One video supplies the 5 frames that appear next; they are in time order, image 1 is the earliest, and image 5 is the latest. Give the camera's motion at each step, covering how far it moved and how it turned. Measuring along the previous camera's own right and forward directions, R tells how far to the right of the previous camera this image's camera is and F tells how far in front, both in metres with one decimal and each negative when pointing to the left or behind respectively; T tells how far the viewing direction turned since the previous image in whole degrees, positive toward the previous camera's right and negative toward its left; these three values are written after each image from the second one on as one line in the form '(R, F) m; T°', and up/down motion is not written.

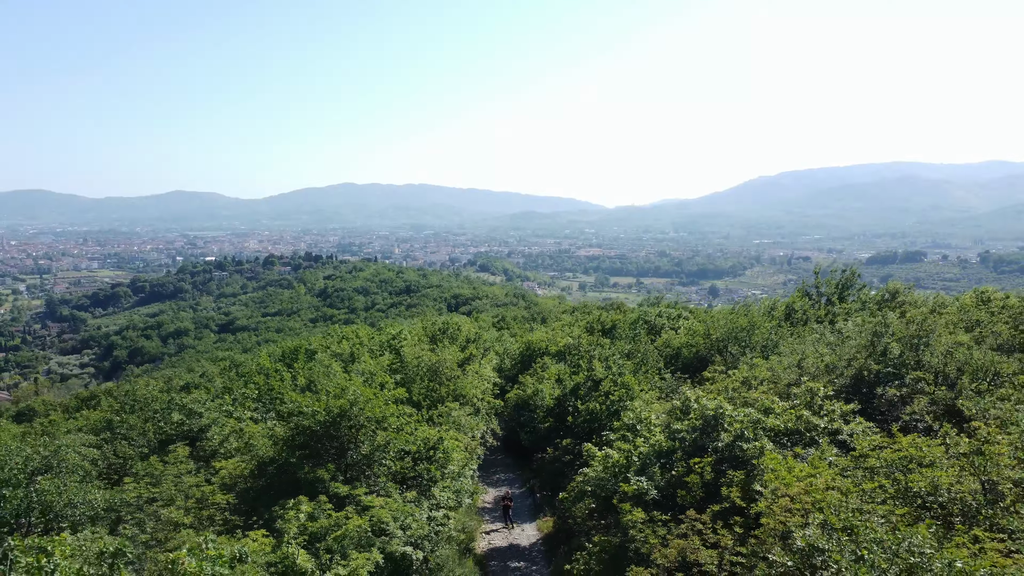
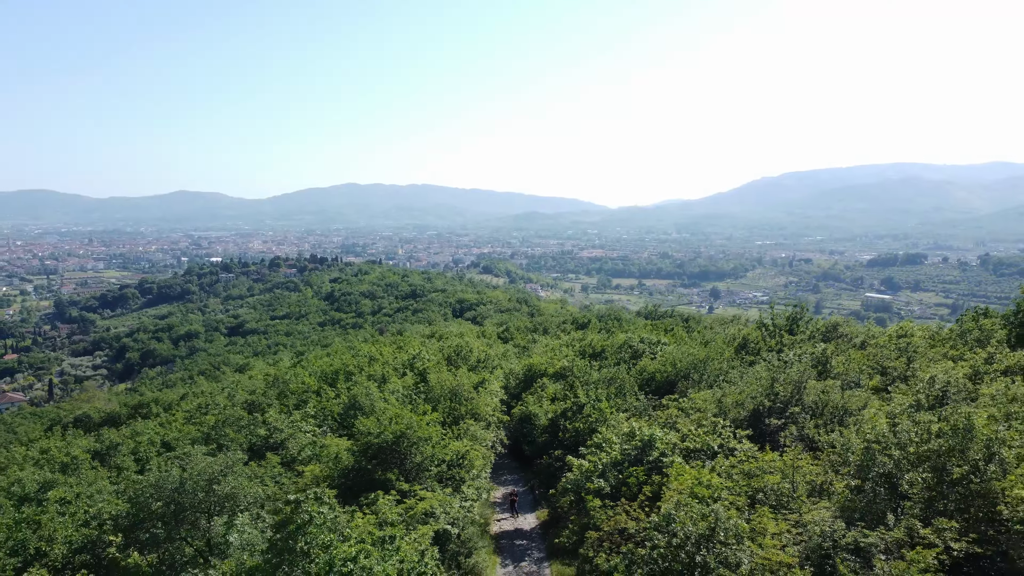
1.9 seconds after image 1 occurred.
(0.0, -3.4) m; 0°
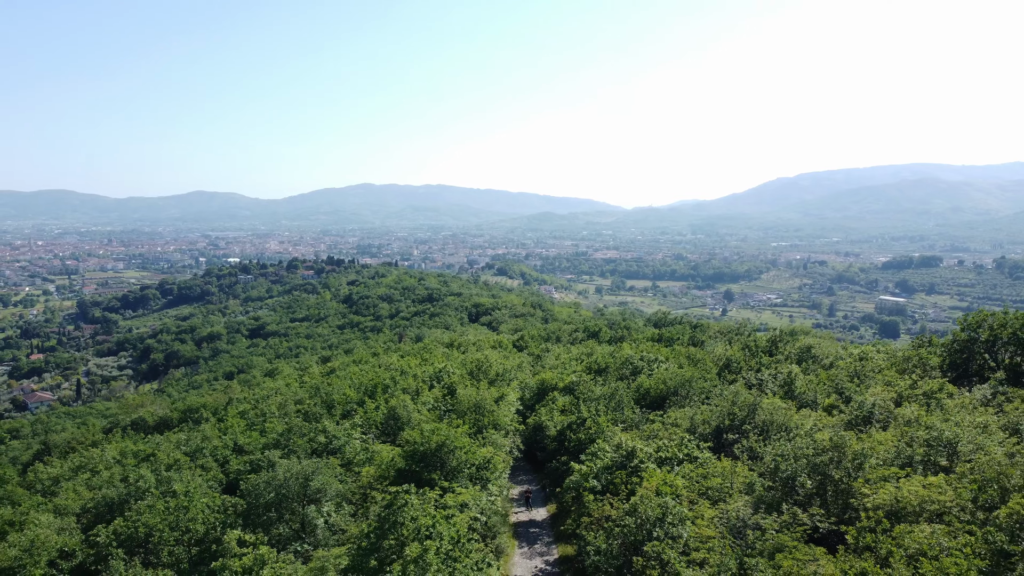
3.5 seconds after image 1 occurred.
(0.0, -3.1) m; -2°
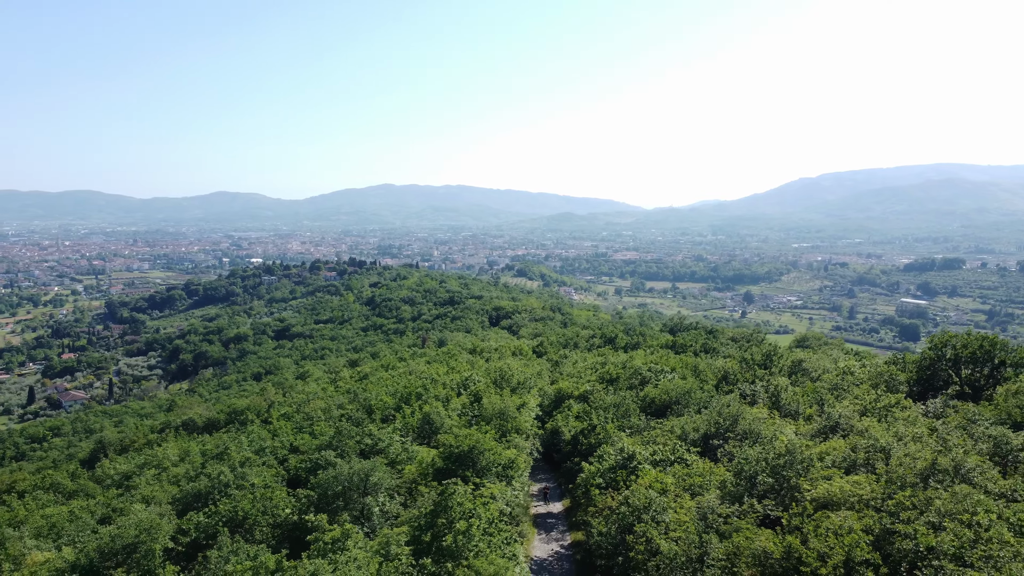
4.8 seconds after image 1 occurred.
(0.0, -2.8) m; -2°
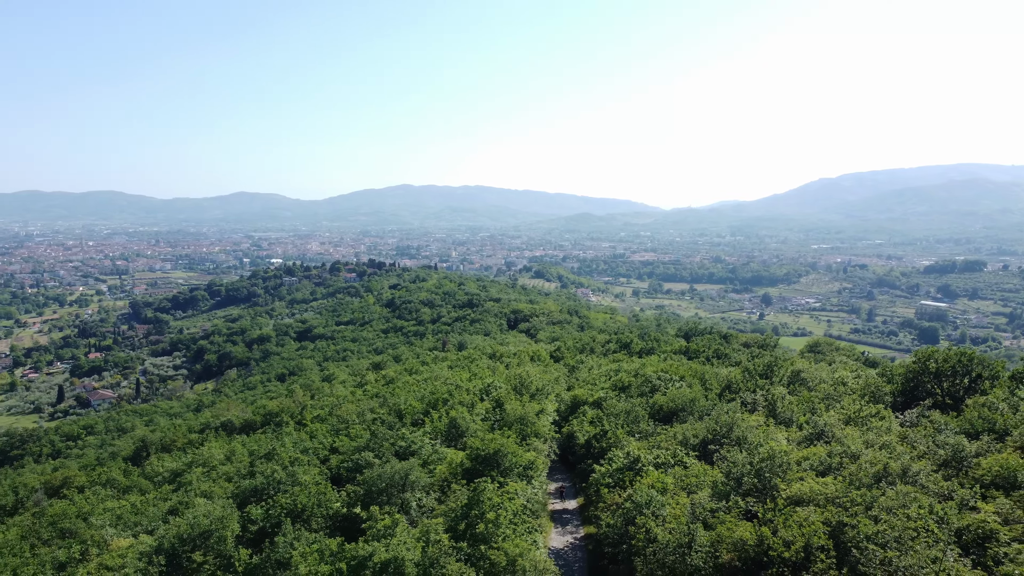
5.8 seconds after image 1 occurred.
(-0.1, -2.2) m; -2°
